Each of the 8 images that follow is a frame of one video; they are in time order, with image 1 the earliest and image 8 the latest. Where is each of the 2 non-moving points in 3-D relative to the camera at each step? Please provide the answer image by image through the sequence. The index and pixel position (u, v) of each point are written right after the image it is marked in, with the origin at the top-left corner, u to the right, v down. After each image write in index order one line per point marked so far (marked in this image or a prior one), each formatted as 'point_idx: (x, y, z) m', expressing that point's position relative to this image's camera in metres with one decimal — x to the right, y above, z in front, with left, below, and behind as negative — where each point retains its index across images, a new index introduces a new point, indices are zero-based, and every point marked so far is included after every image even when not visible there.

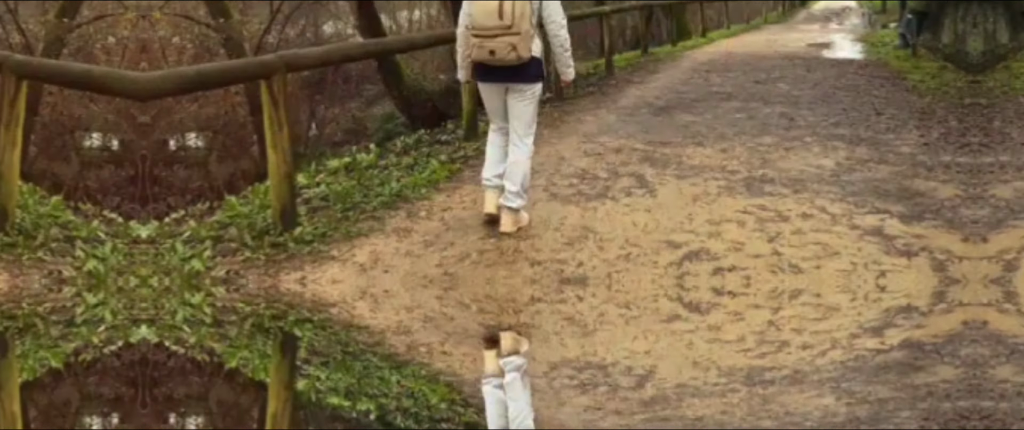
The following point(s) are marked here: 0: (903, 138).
0: (+2.7, +0.4, +6.9) m
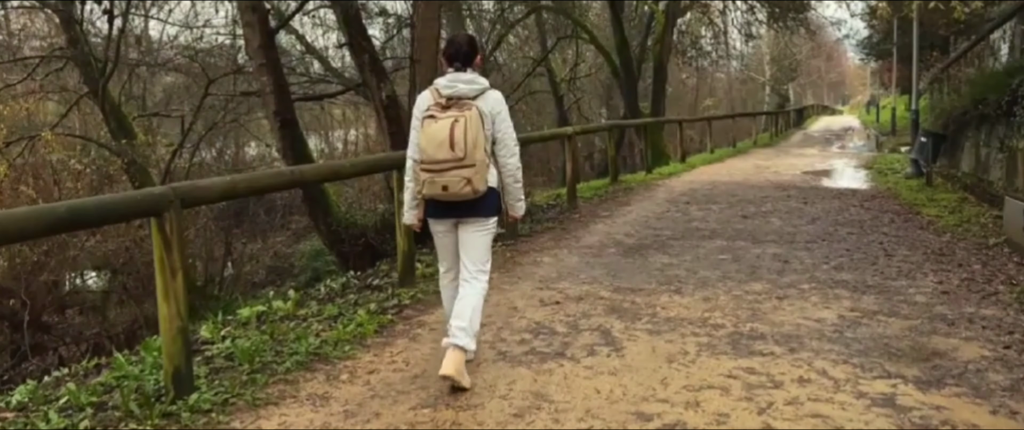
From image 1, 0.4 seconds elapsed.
0: (+2.4, -0.5, +6.0) m
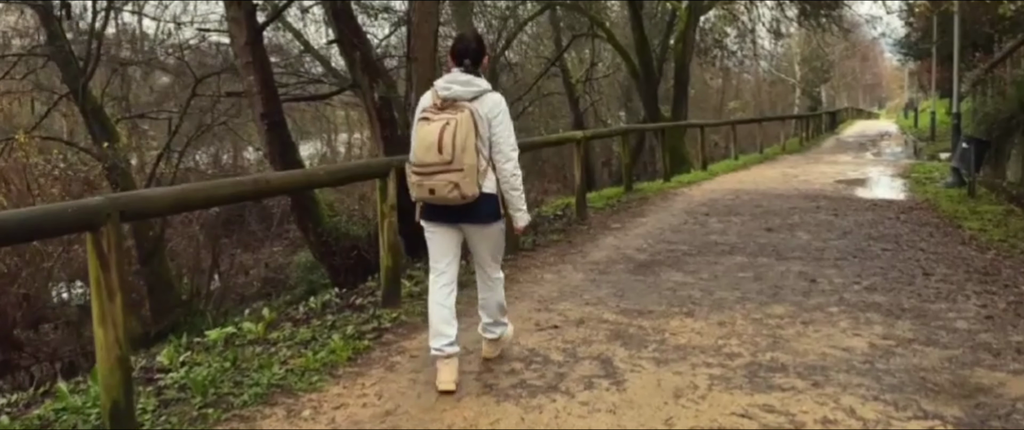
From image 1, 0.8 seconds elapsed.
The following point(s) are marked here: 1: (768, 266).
0: (+2.4, -0.6, +5.5) m
1: (+2.0, -0.4, +7.4) m
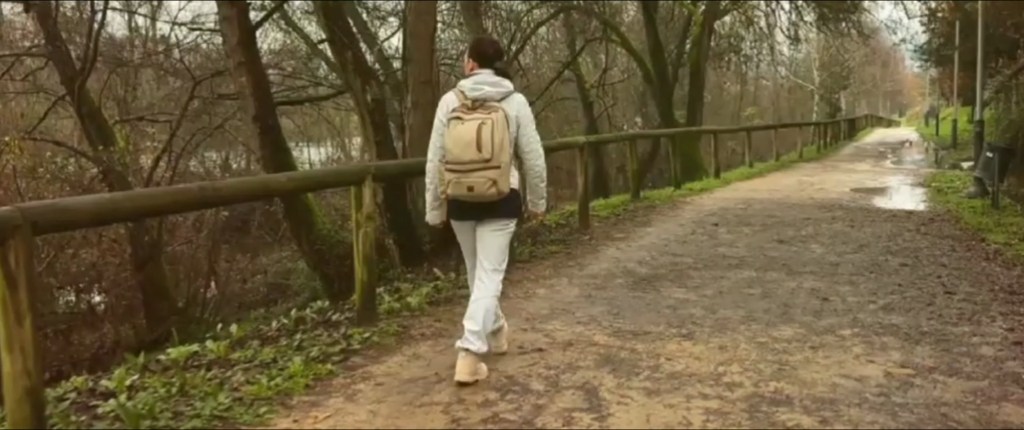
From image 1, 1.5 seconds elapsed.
0: (+2.3, -0.7, +5.0) m
1: (+1.9, -0.5, +6.9) m
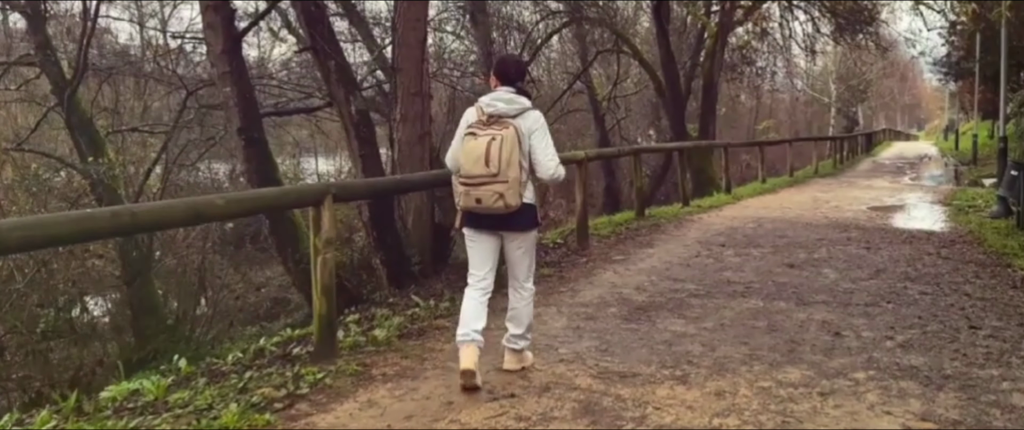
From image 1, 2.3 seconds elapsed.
0: (+2.1, -0.9, +4.4) m
1: (+1.8, -0.6, +6.4) m
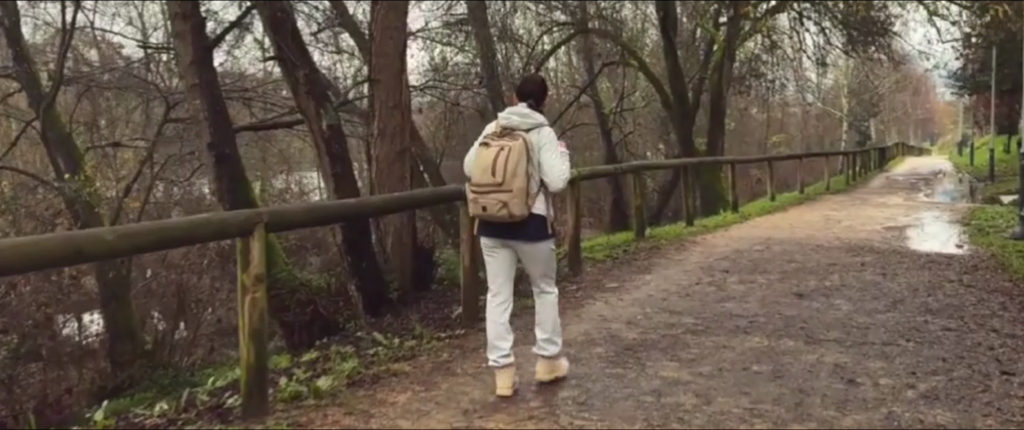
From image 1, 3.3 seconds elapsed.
0: (+2.0, -1.0, +3.7) m
1: (+1.6, -0.8, +5.7) m
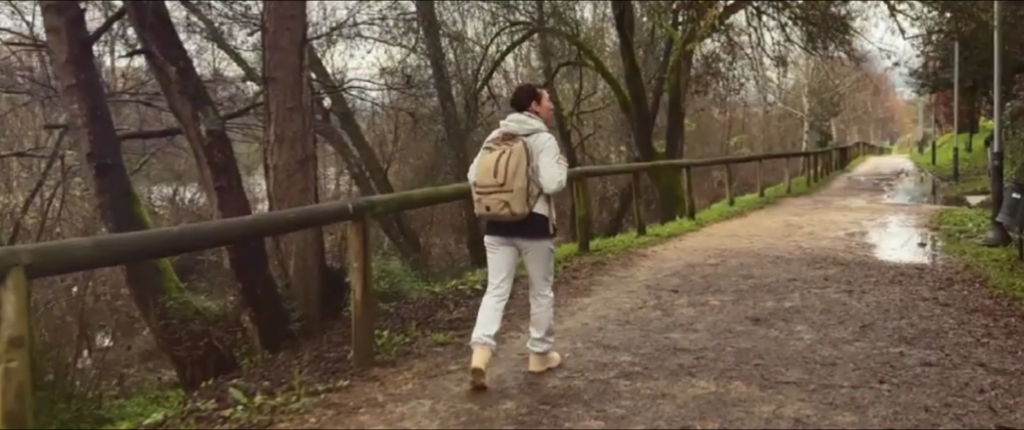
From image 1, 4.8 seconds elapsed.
0: (+1.5, -1.1, +2.7) m
1: (+1.1, -0.9, +4.7) m
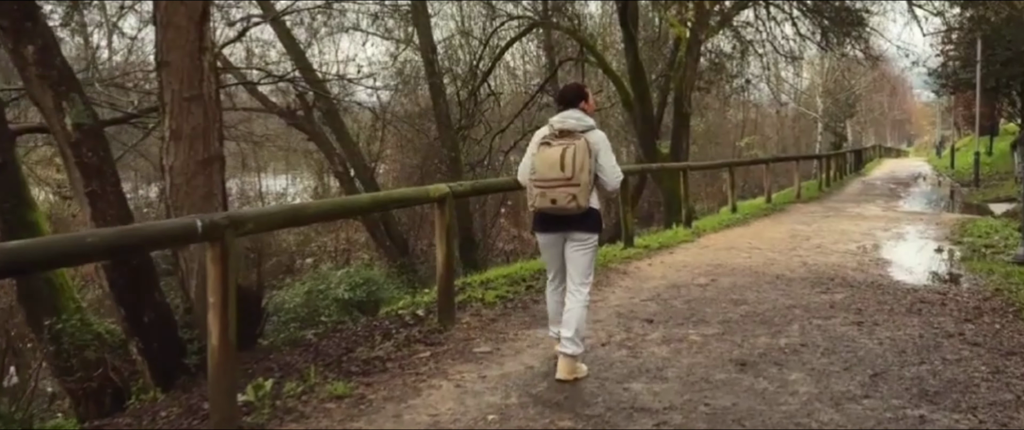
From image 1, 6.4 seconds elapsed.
0: (+1.1, -1.2, +1.5) m
1: (+0.7, -1.0, +3.4) m
